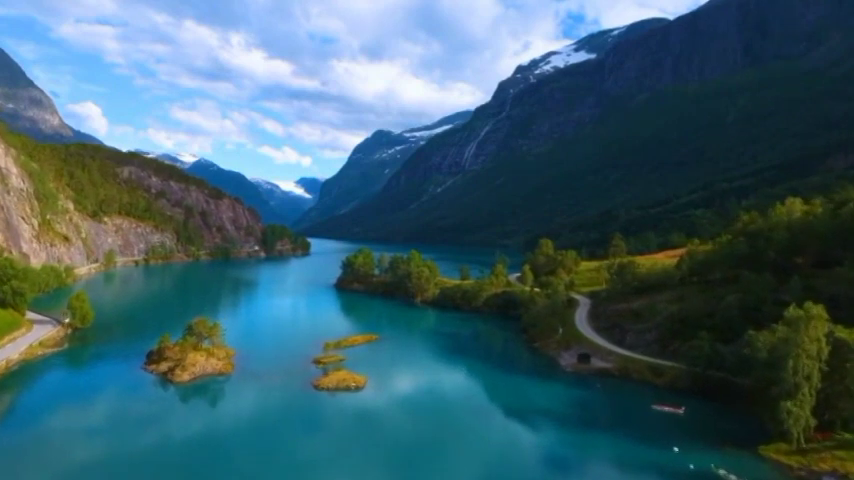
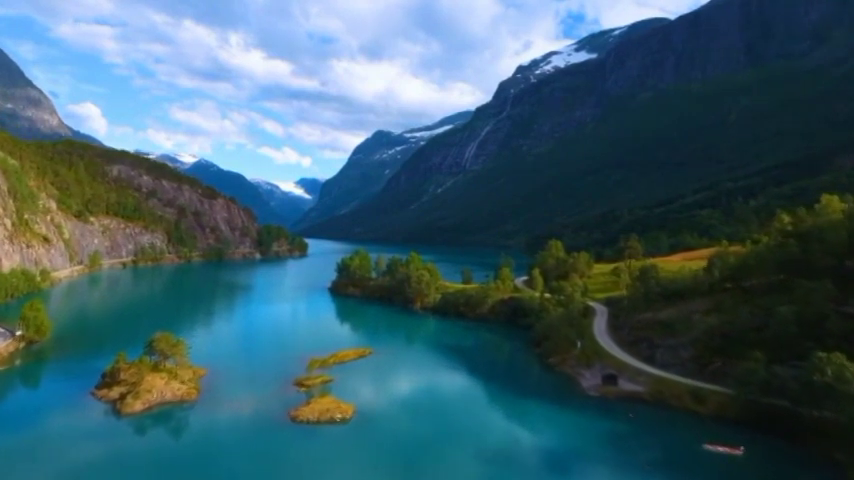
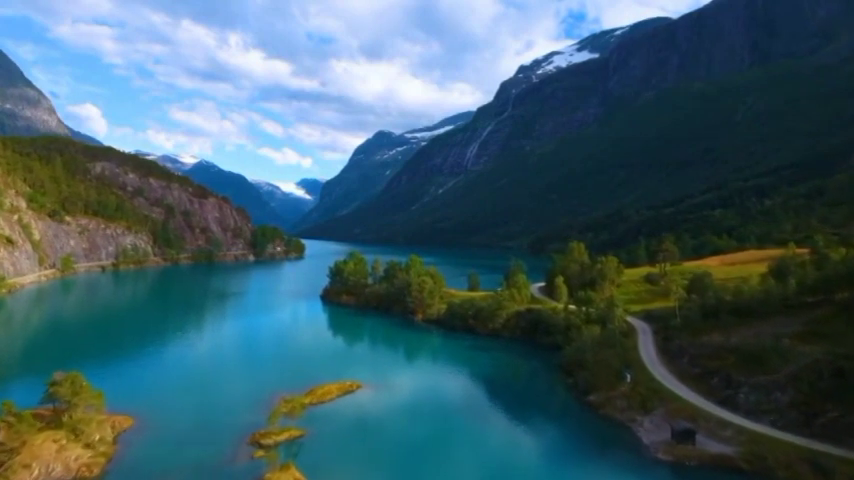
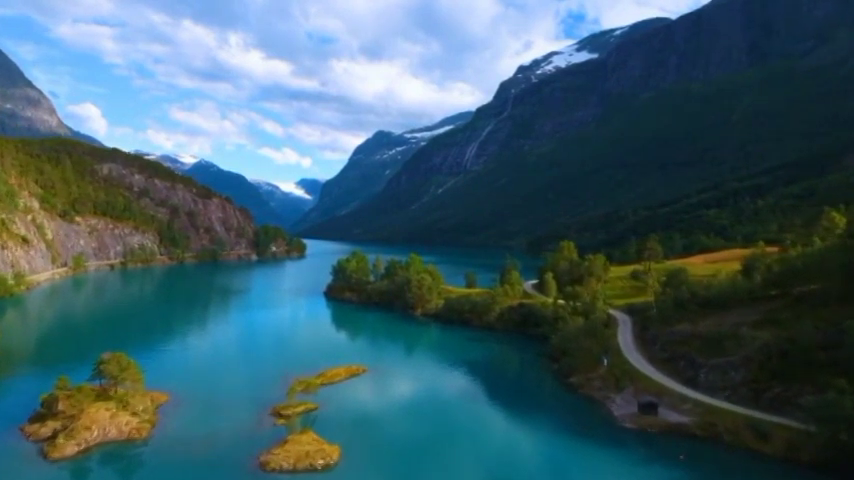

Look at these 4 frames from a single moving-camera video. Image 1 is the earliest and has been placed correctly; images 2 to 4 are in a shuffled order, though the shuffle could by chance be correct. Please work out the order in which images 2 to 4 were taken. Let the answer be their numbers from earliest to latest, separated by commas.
2, 4, 3
